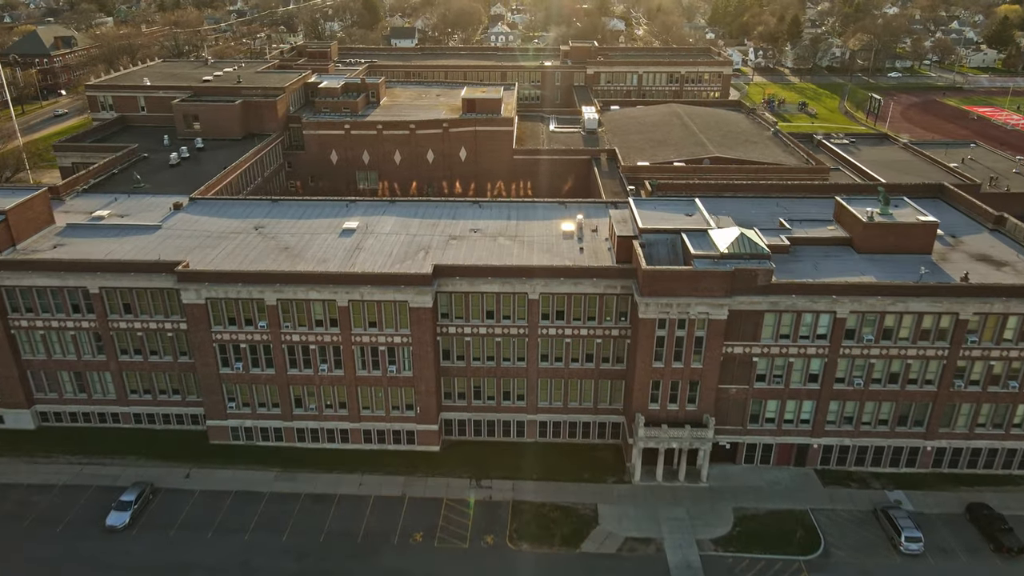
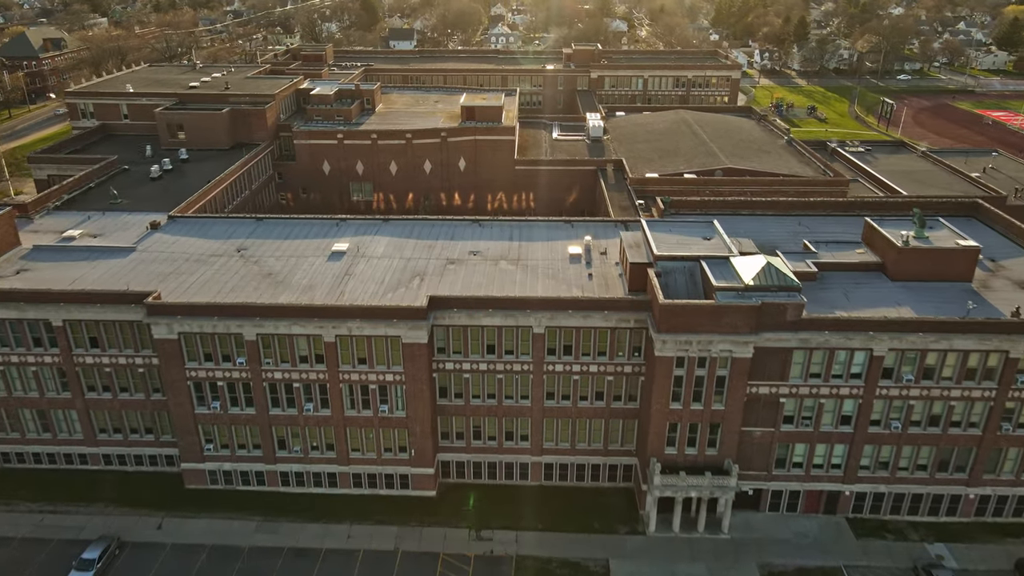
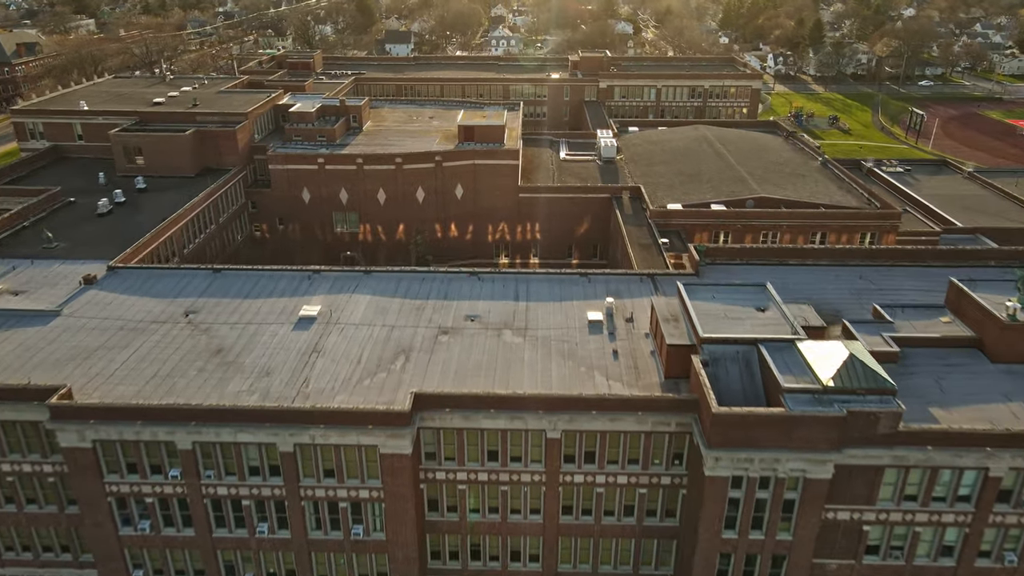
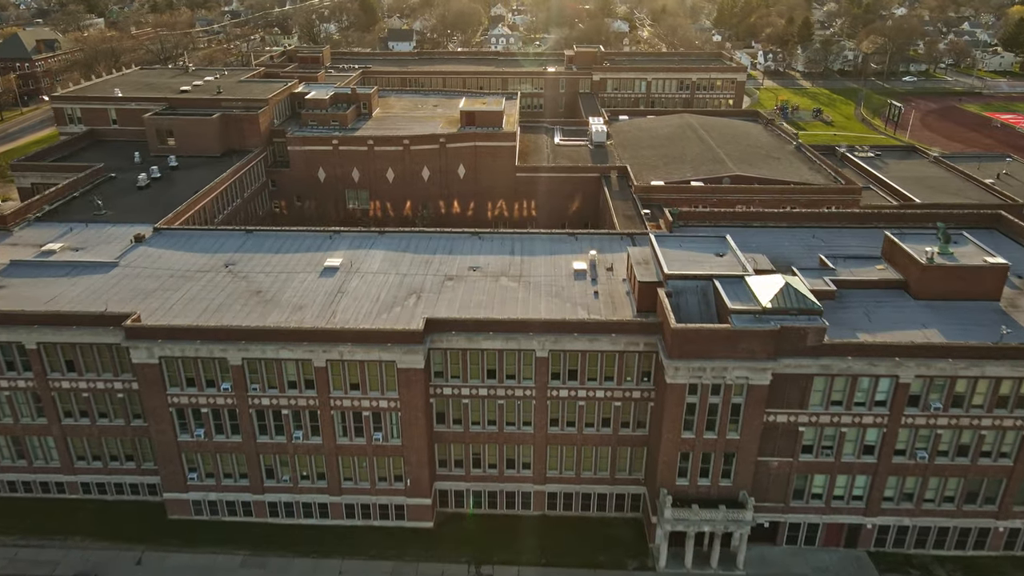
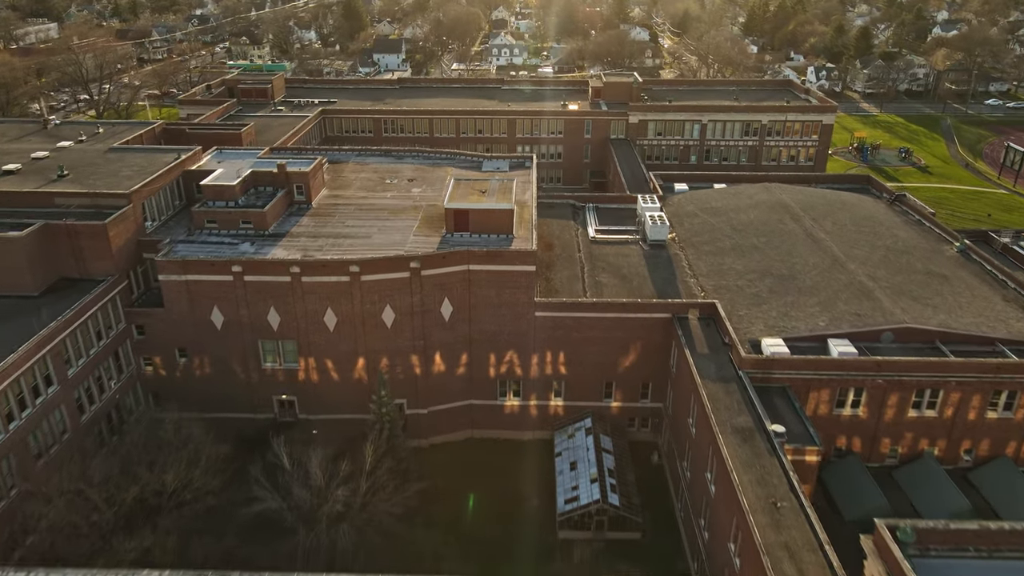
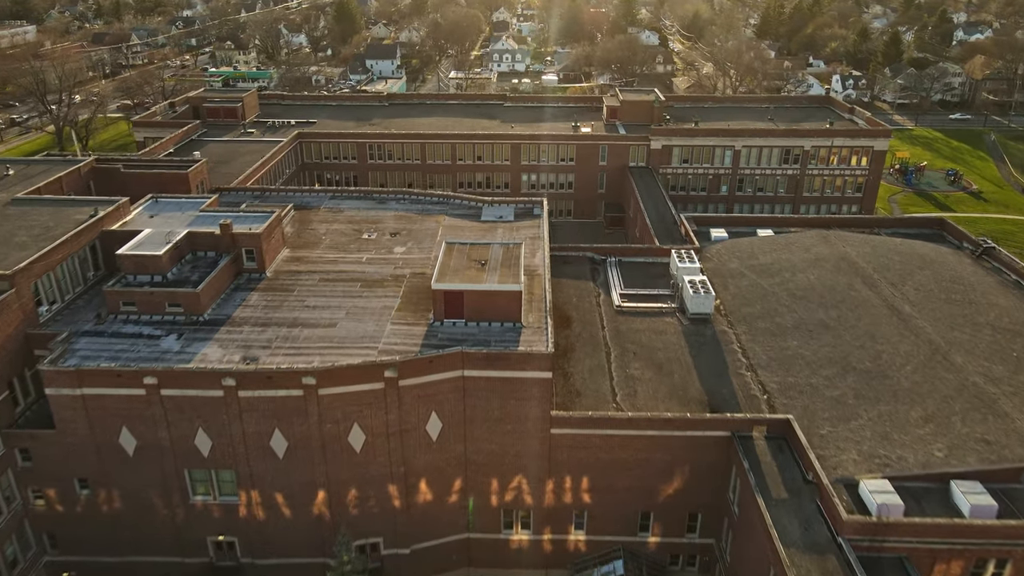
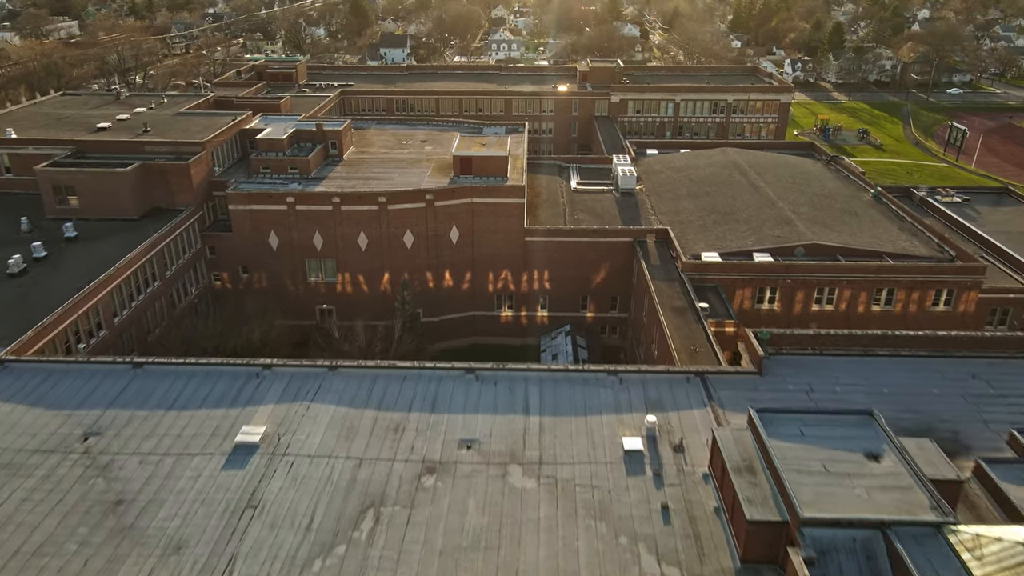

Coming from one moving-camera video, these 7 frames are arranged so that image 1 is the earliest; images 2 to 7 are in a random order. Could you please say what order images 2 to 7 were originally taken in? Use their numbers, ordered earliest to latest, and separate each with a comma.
2, 4, 3, 7, 5, 6
